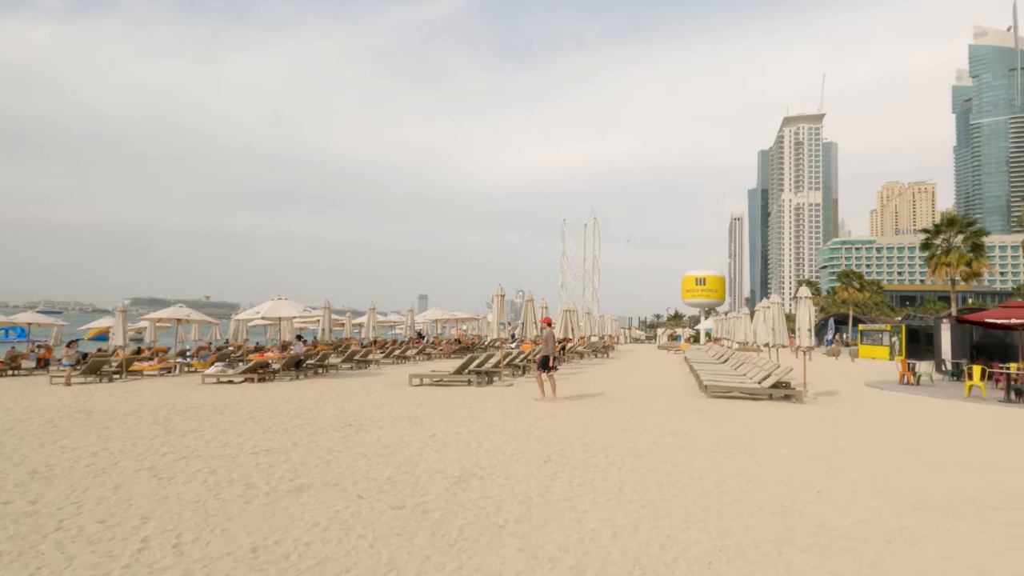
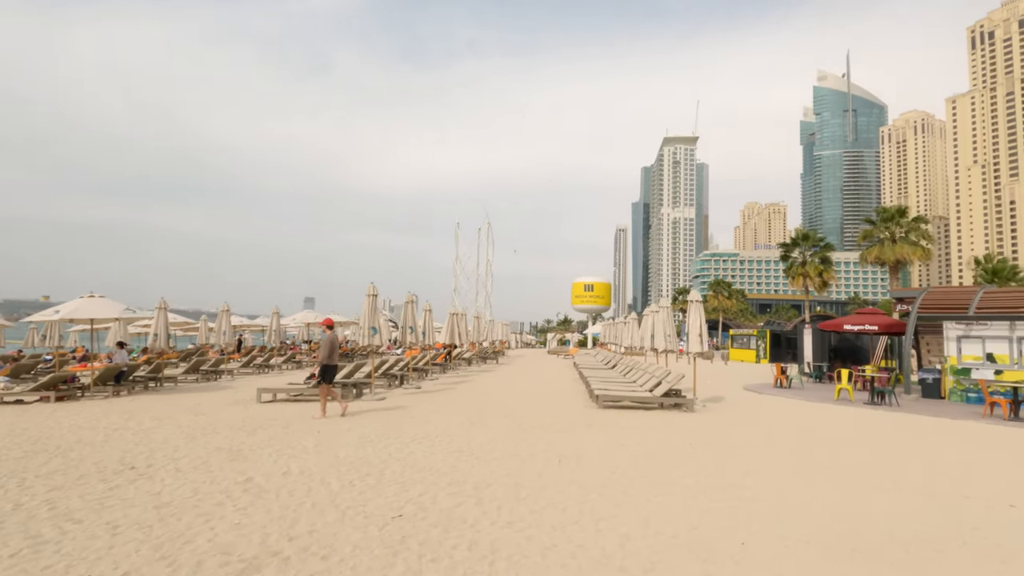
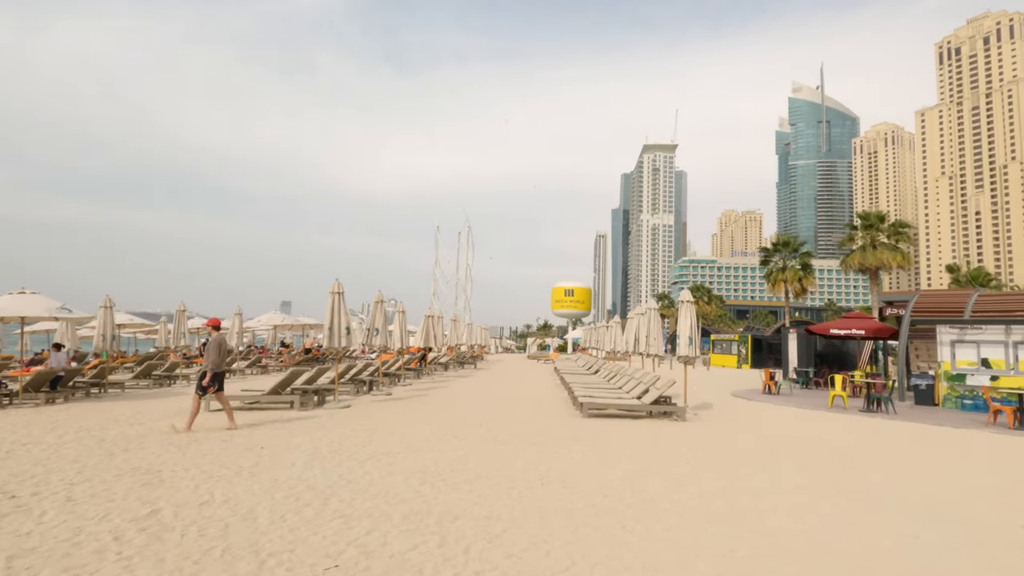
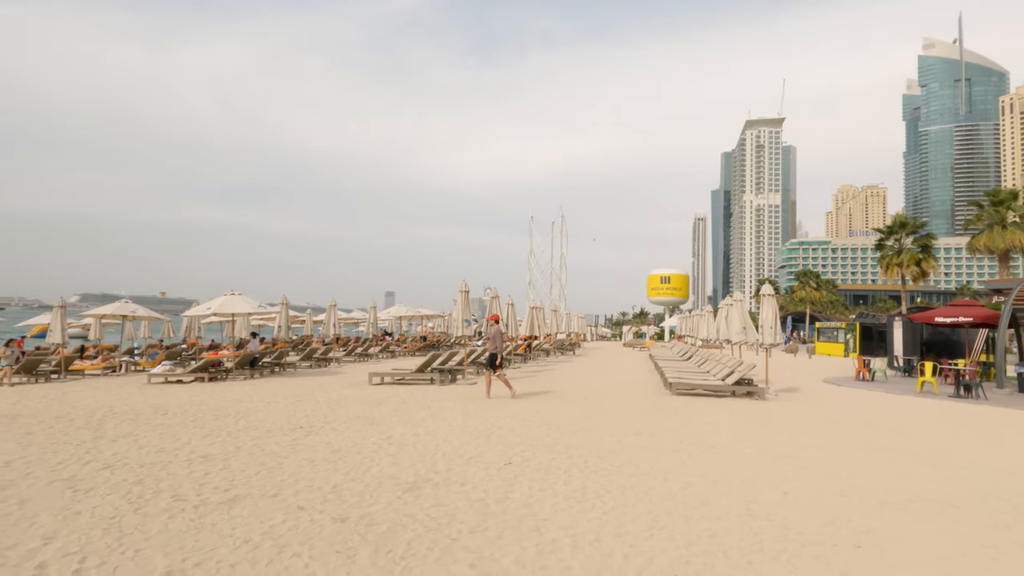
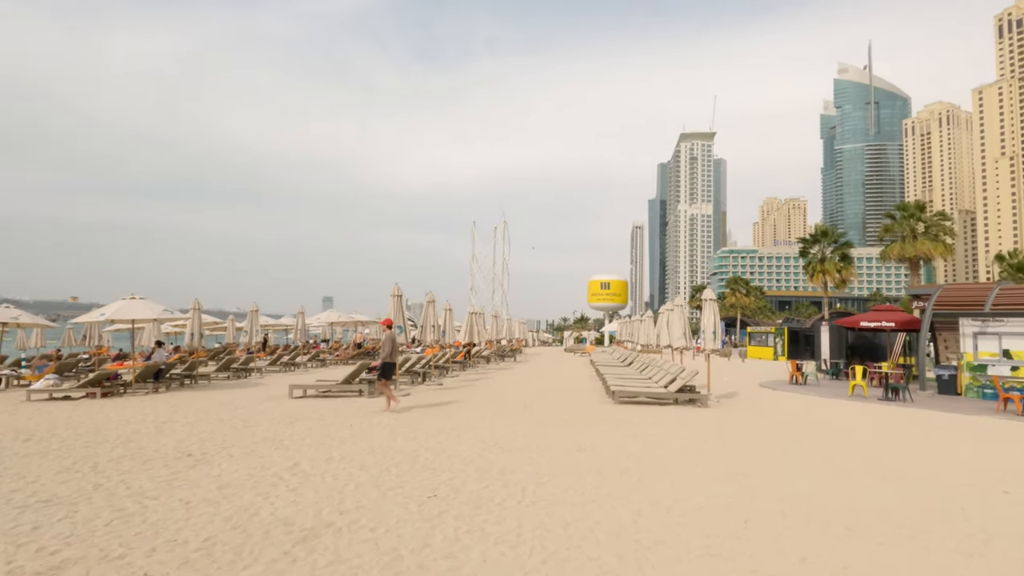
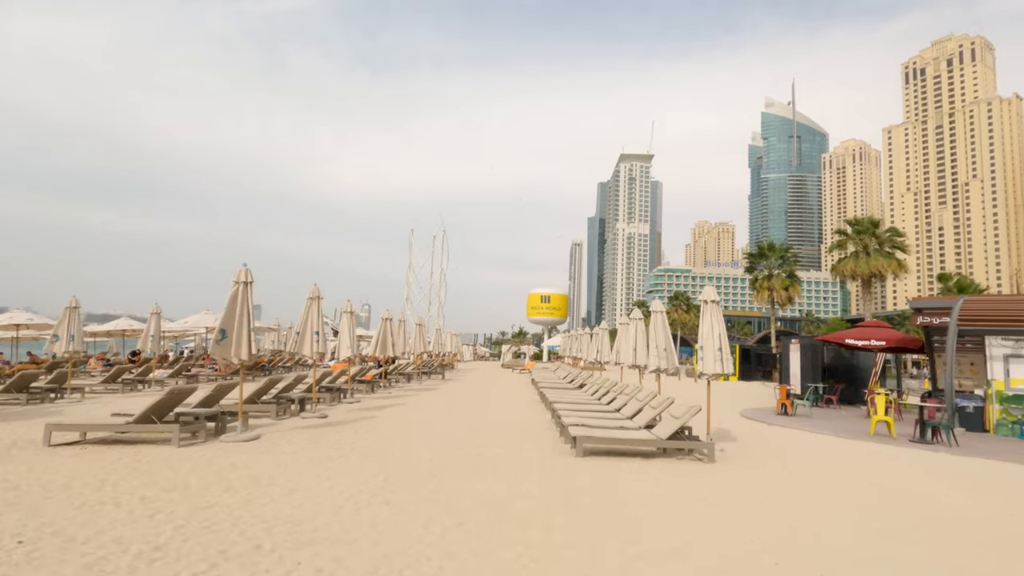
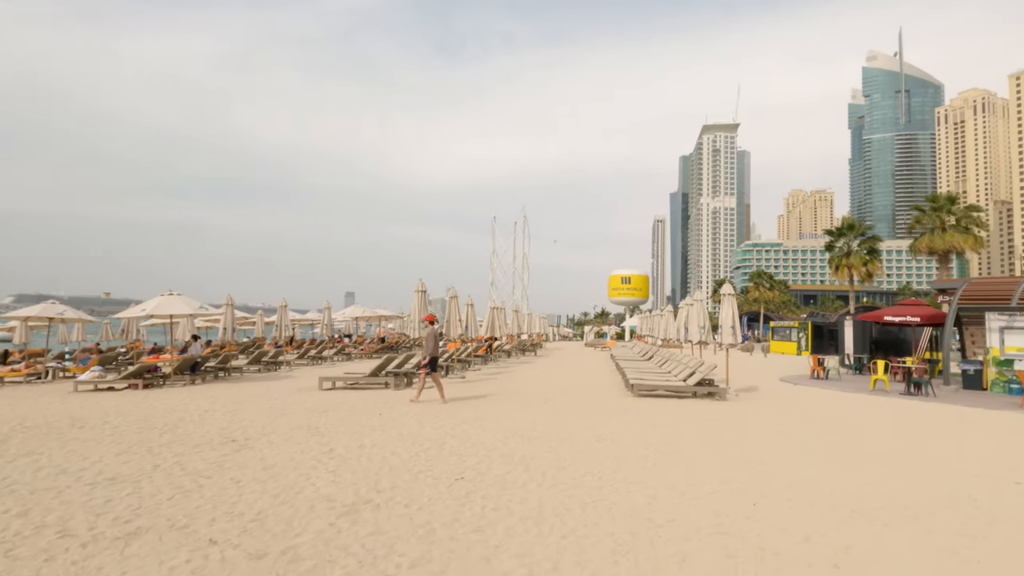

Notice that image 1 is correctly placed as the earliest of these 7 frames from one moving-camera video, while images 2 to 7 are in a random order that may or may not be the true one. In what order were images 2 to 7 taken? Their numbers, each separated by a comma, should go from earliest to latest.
4, 7, 5, 2, 3, 6
